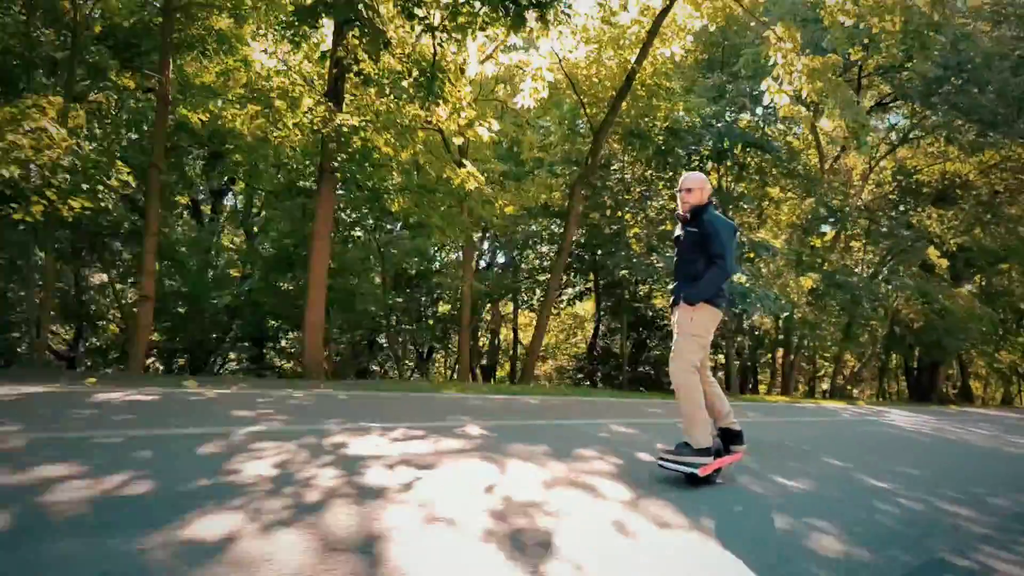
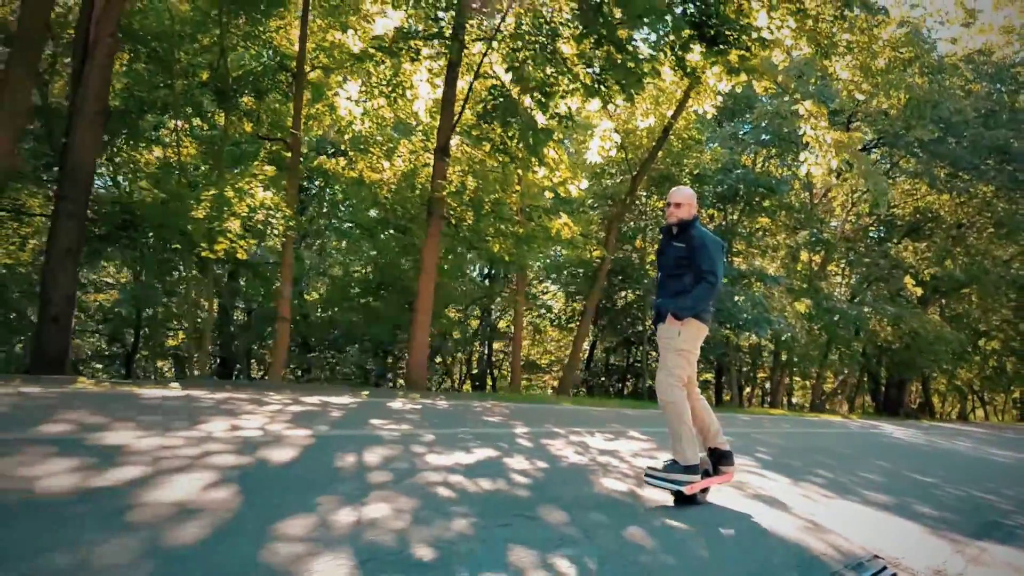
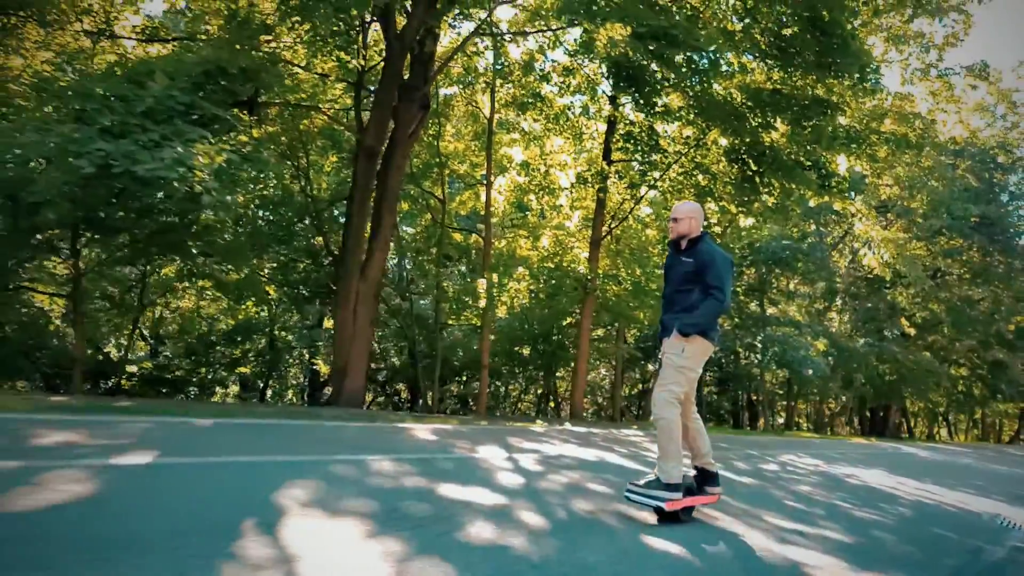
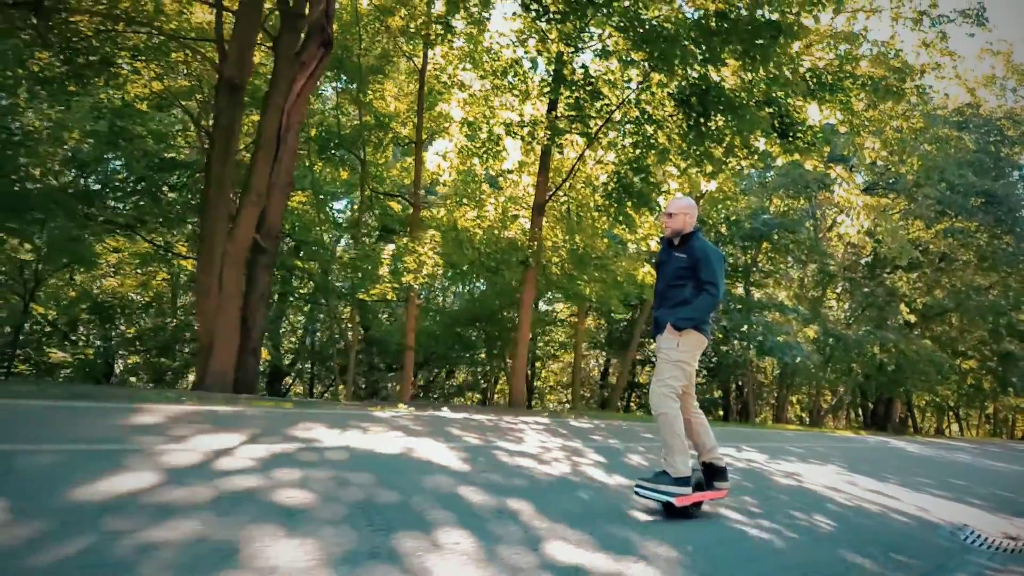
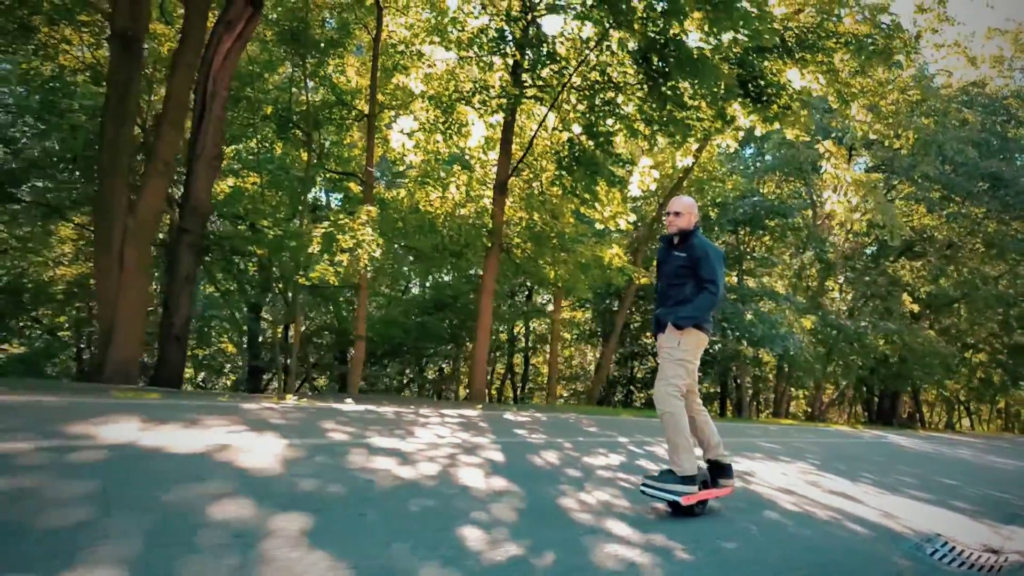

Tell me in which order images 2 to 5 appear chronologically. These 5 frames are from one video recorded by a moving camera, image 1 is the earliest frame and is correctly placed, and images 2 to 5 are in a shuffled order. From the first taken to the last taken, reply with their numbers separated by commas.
2, 5, 4, 3
